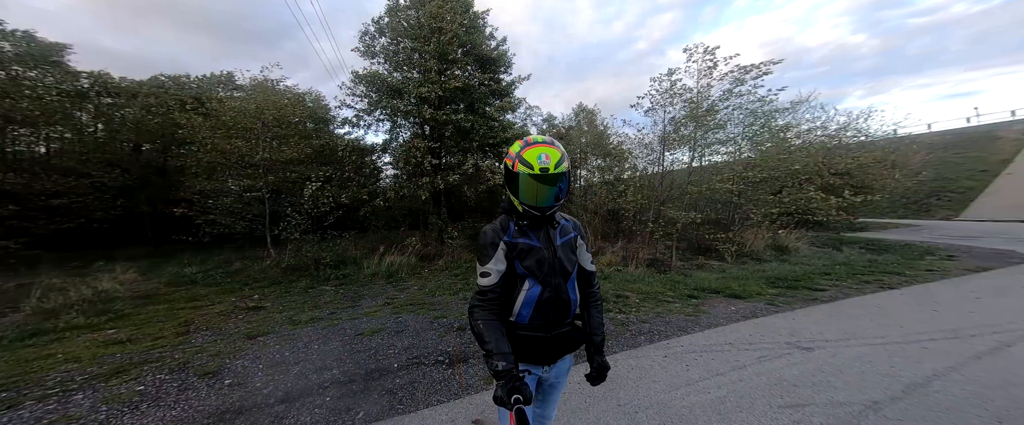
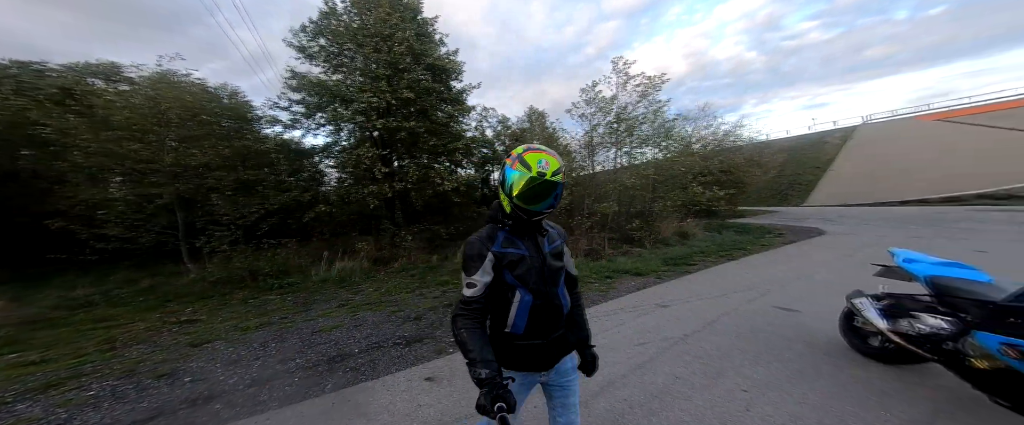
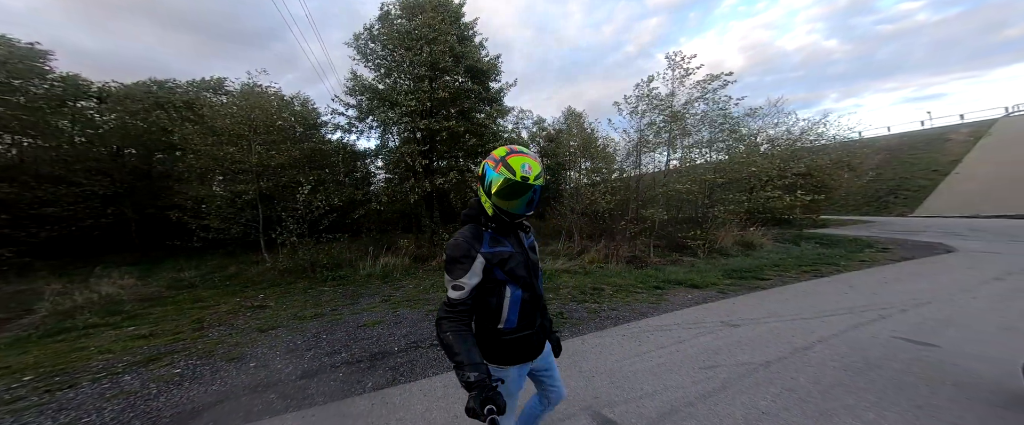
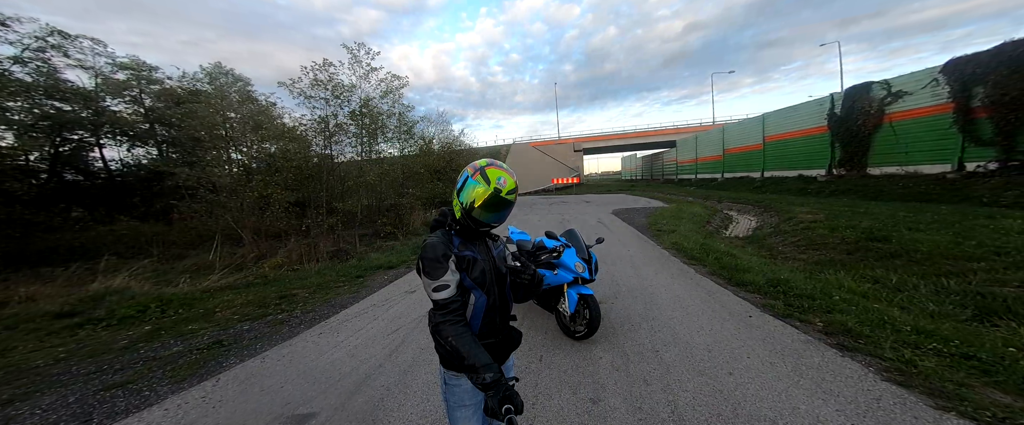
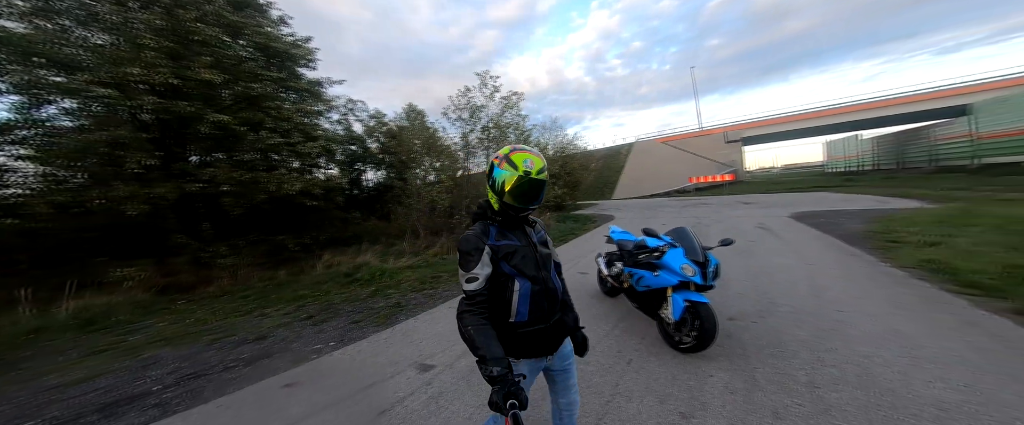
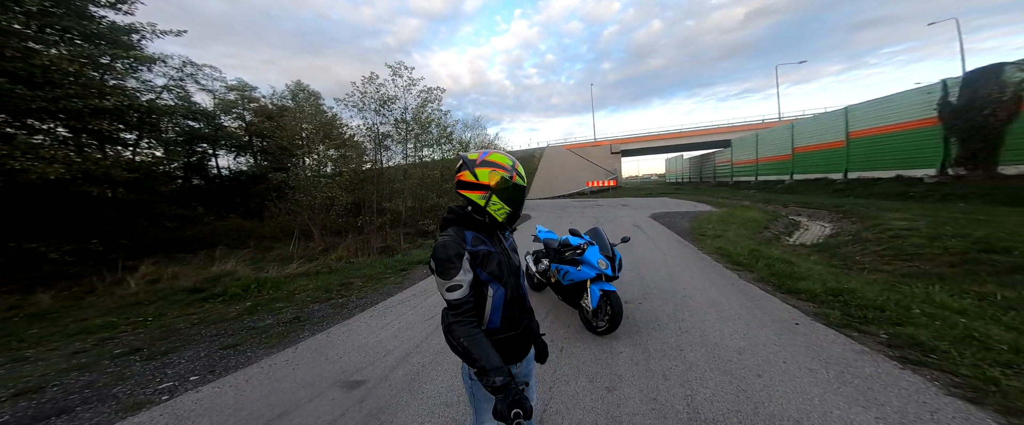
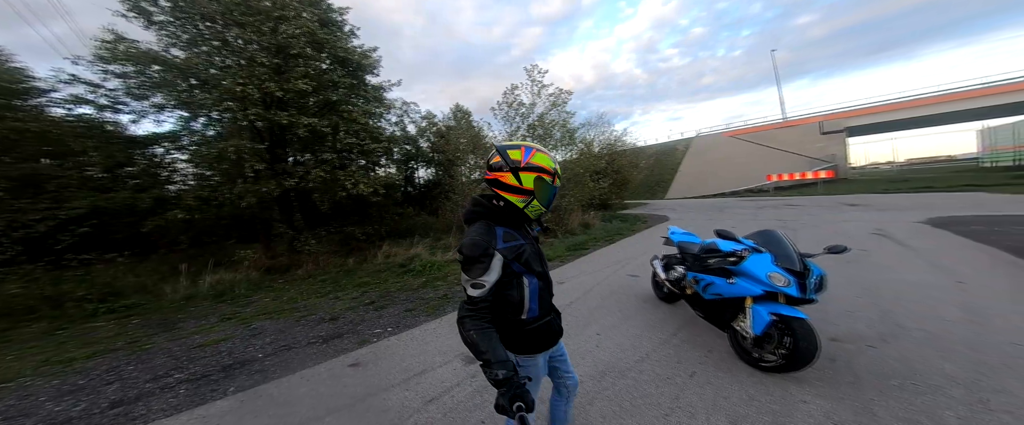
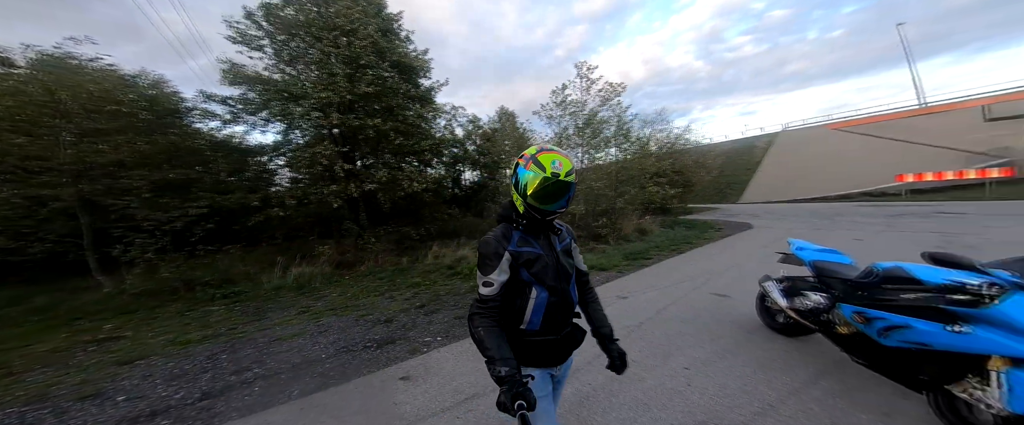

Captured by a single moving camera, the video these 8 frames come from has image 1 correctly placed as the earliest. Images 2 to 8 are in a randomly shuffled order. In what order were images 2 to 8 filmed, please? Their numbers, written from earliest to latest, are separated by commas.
3, 2, 8, 7, 5, 6, 4
